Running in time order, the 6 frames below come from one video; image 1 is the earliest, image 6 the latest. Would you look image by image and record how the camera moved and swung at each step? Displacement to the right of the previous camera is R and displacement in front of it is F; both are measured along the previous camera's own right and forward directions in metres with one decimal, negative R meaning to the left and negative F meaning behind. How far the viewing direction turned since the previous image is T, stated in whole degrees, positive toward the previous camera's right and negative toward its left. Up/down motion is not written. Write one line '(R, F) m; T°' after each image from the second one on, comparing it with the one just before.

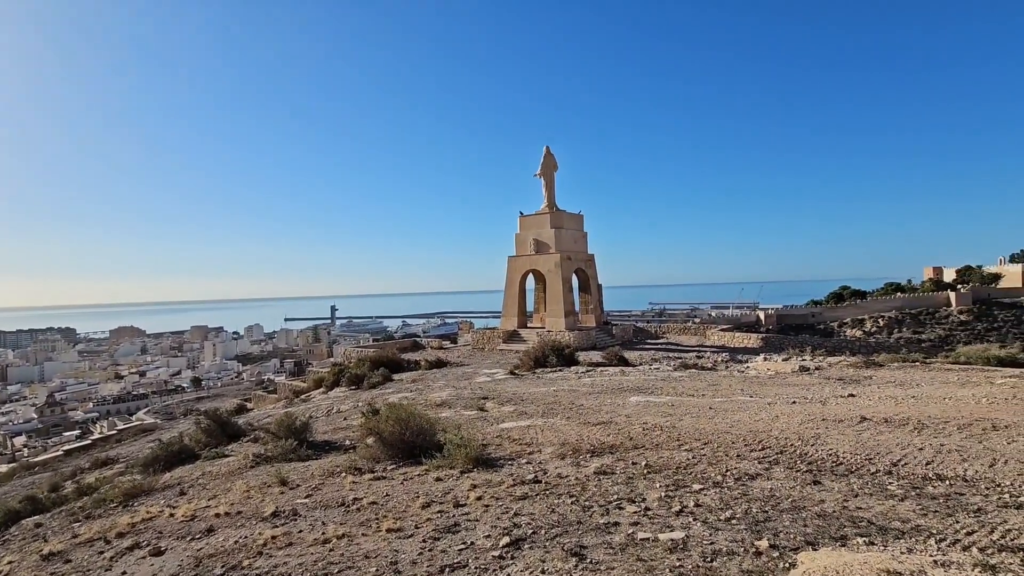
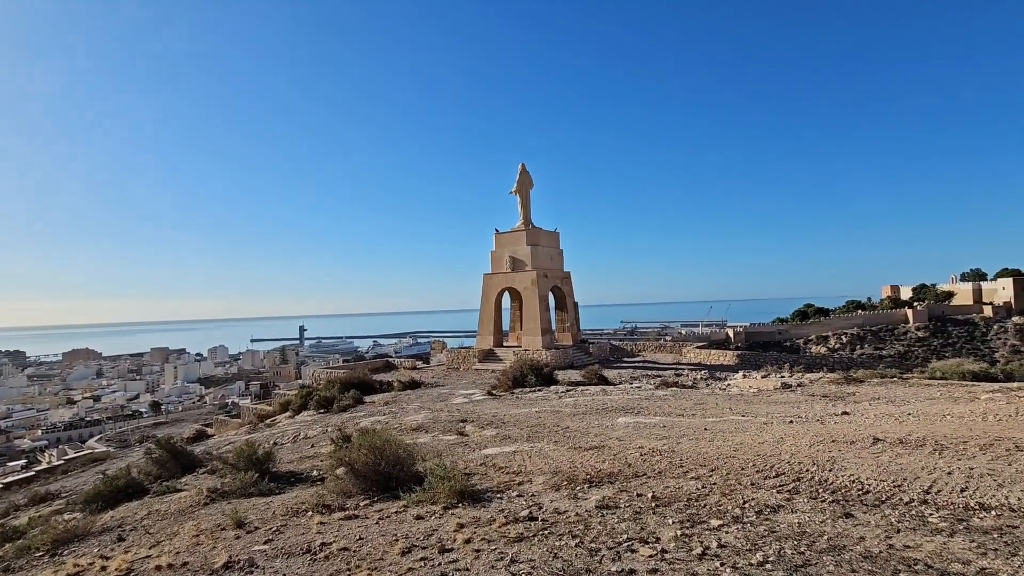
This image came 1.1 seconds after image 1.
(-0.1, +0.5) m; +3°
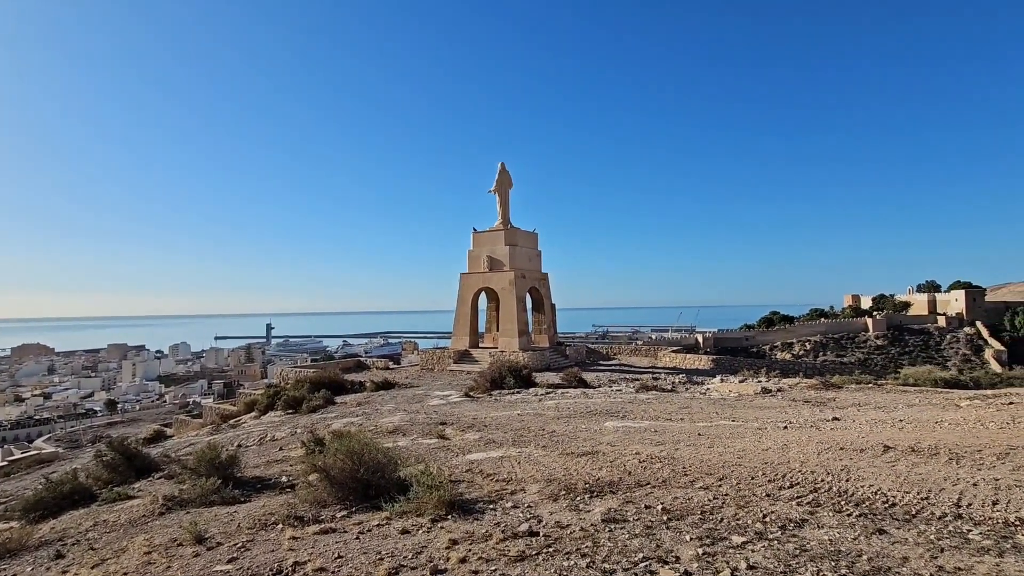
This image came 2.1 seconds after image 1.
(-0.2, +0.4) m; +3°
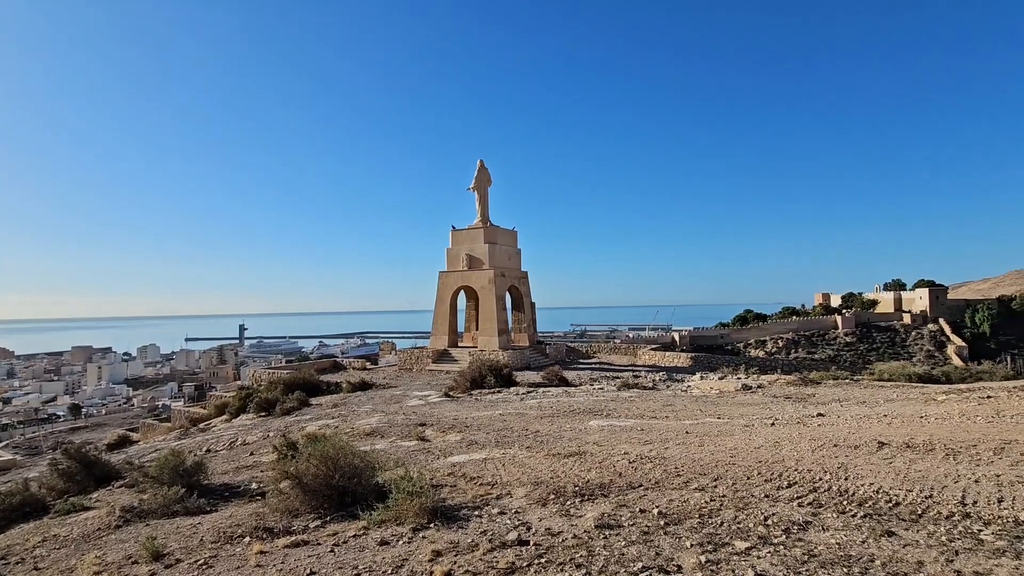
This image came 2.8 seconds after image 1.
(-0.1, +0.3) m; +2°
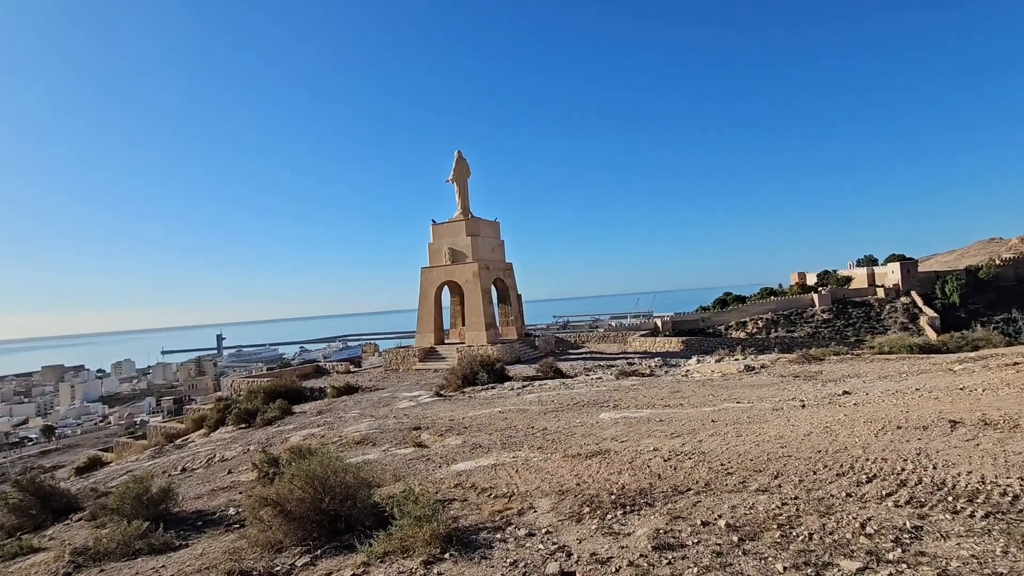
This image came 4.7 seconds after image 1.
(-0.2, +0.7) m; +2°
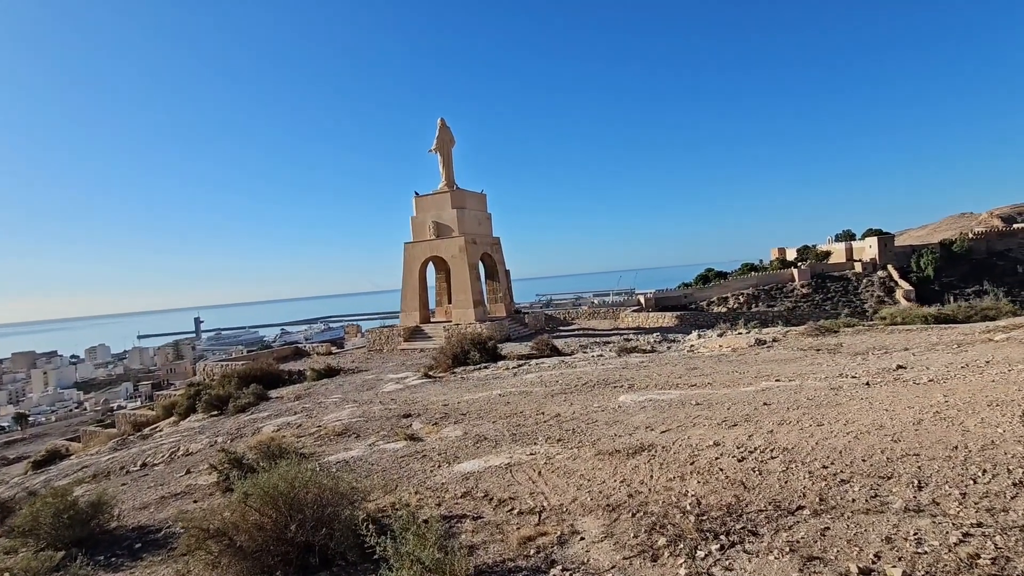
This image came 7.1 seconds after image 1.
(-0.3, +1.1) m; +2°
